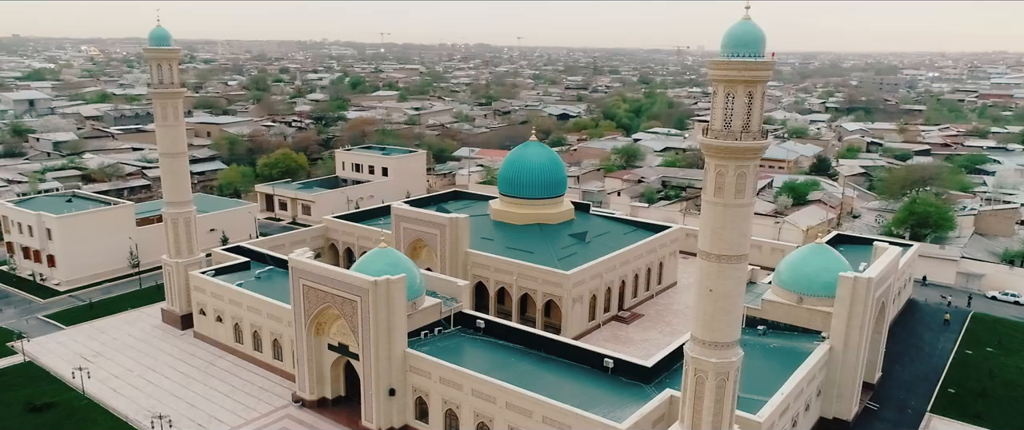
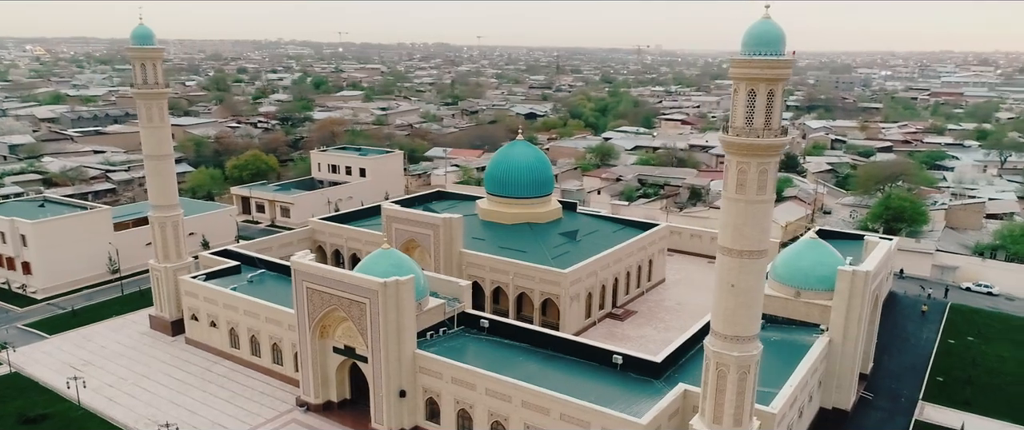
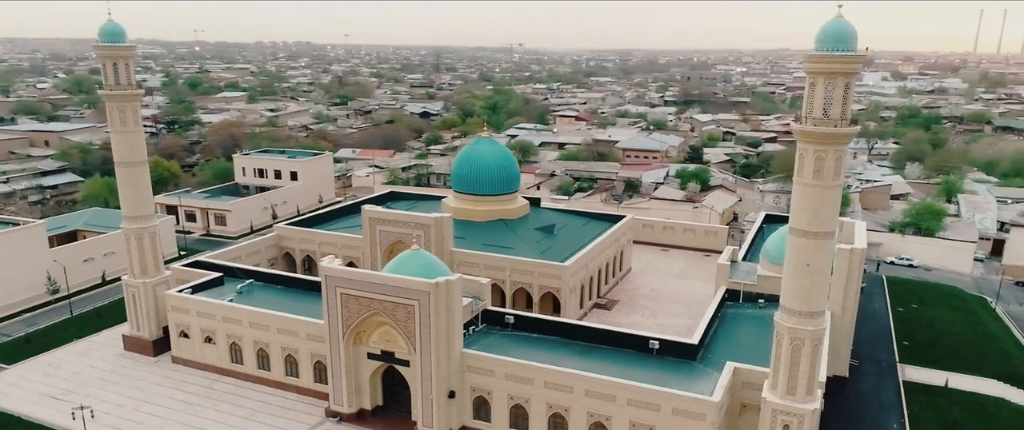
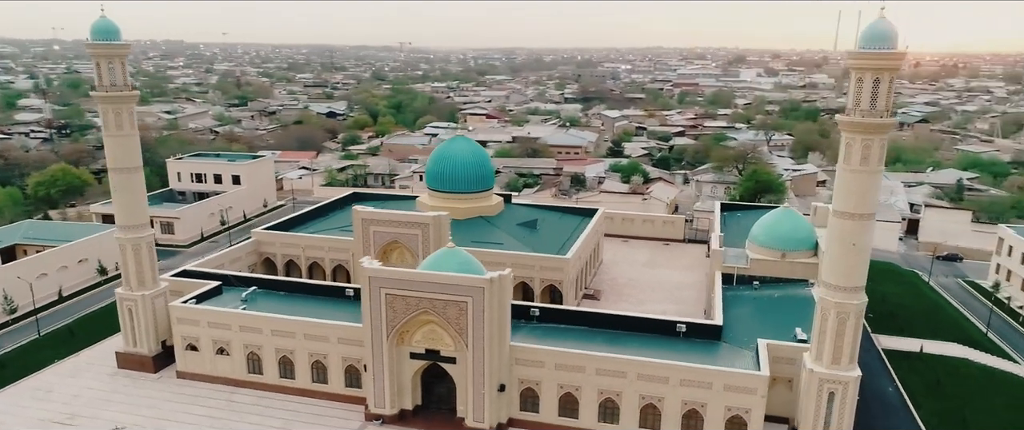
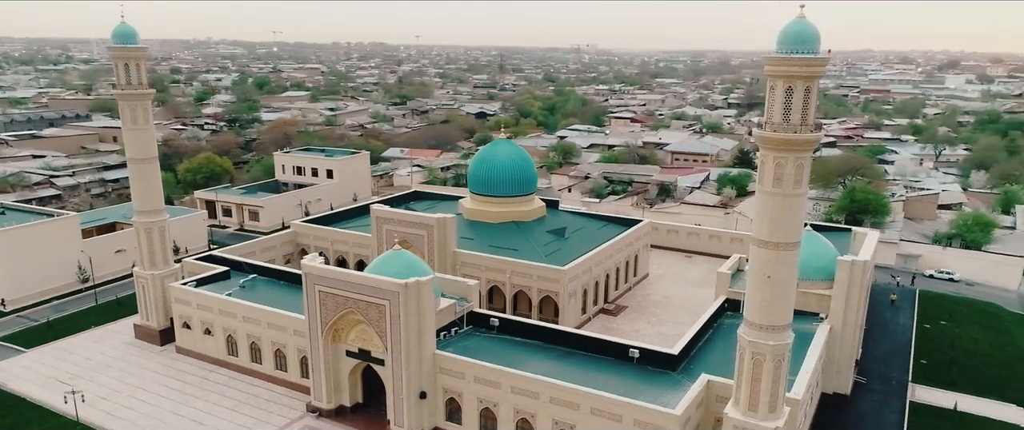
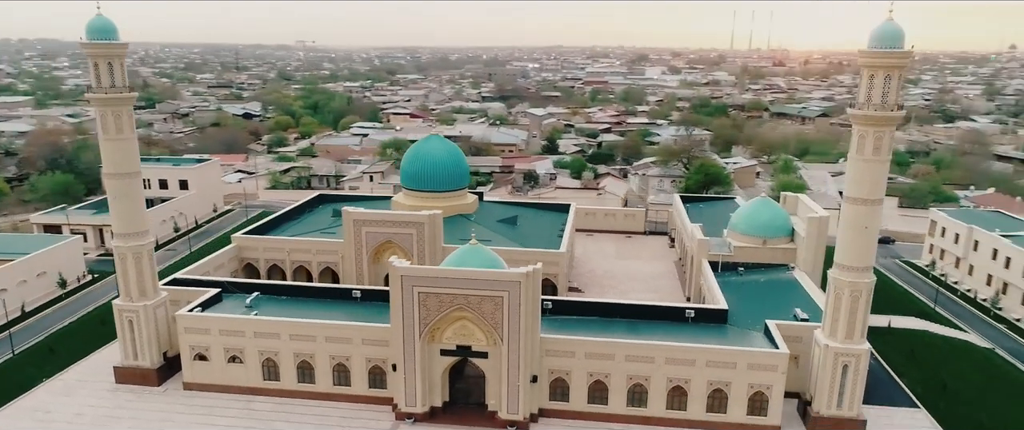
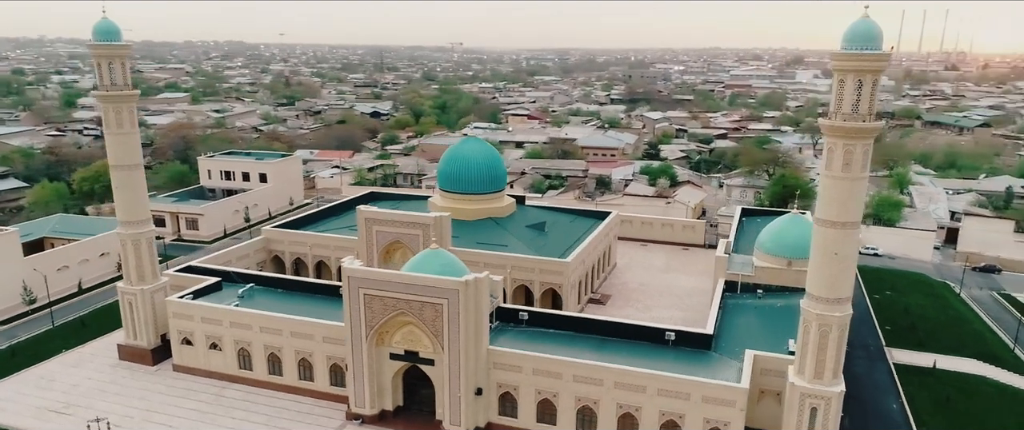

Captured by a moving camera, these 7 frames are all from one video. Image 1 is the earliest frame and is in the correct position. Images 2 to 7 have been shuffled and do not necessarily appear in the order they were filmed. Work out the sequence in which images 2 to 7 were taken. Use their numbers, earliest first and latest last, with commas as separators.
2, 5, 3, 7, 4, 6
